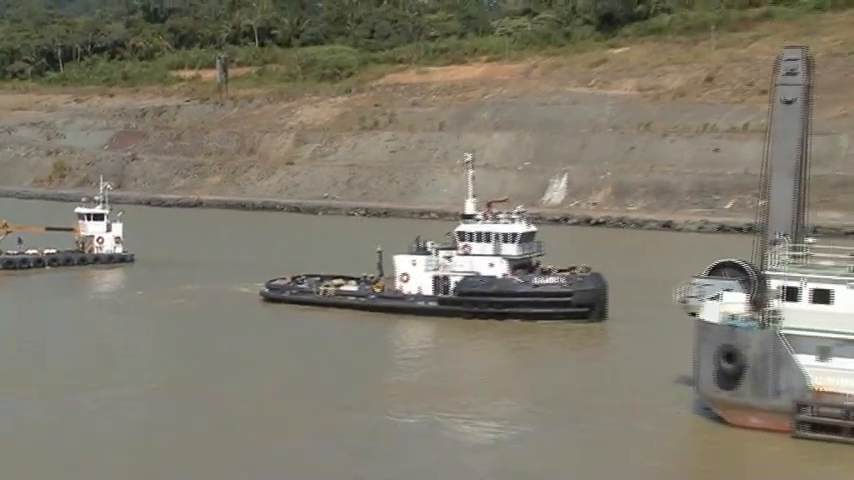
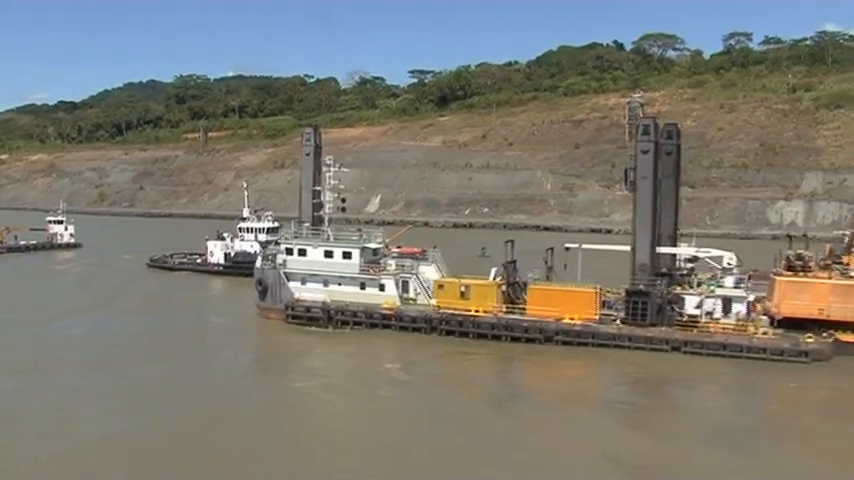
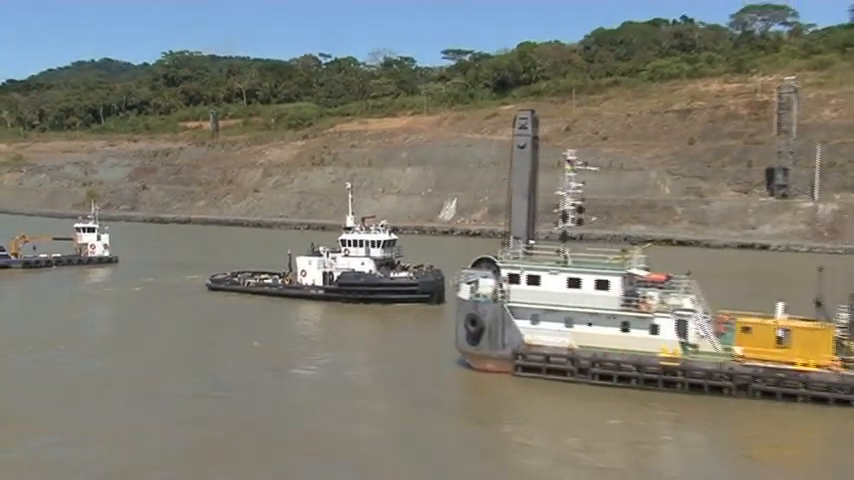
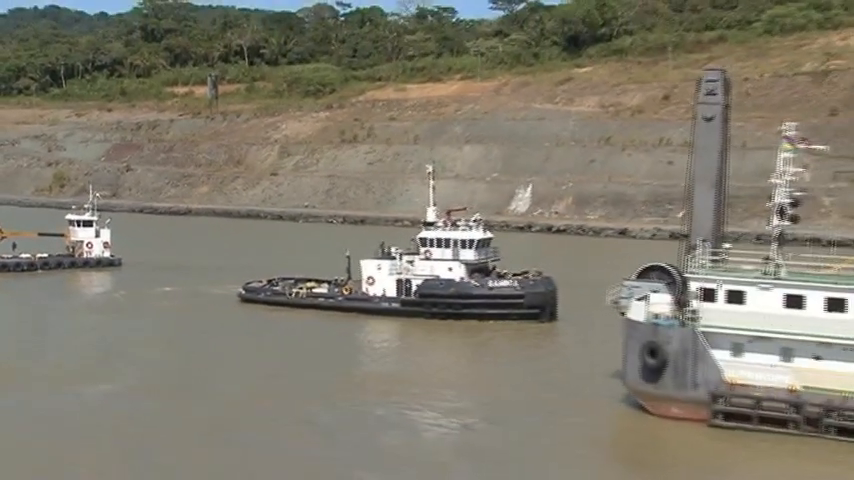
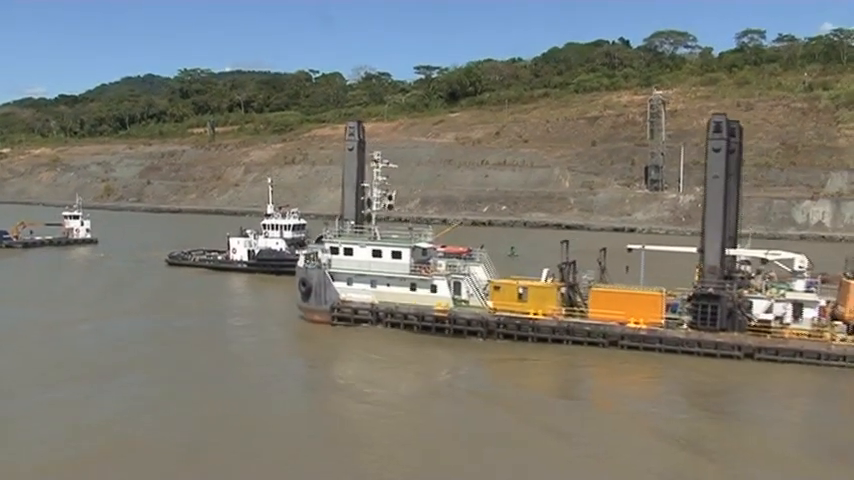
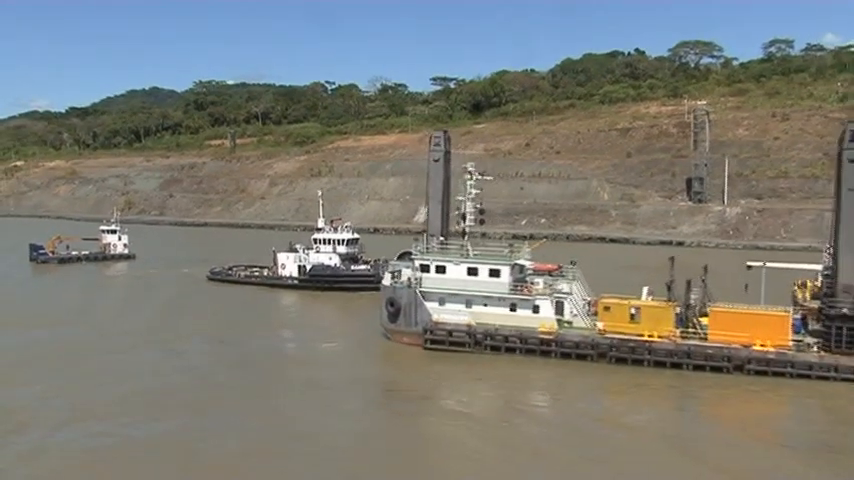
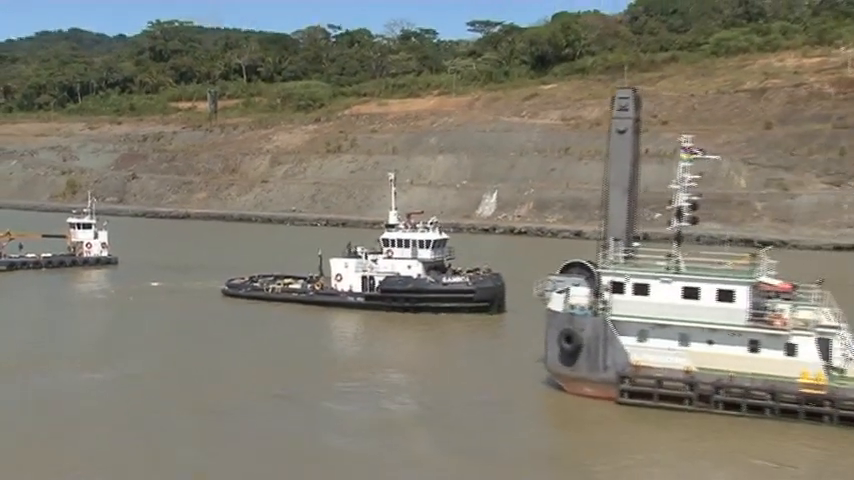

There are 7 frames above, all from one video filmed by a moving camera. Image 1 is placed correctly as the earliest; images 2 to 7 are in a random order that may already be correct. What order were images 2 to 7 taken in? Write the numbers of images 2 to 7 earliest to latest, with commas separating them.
4, 7, 3, 6, 5, 2
